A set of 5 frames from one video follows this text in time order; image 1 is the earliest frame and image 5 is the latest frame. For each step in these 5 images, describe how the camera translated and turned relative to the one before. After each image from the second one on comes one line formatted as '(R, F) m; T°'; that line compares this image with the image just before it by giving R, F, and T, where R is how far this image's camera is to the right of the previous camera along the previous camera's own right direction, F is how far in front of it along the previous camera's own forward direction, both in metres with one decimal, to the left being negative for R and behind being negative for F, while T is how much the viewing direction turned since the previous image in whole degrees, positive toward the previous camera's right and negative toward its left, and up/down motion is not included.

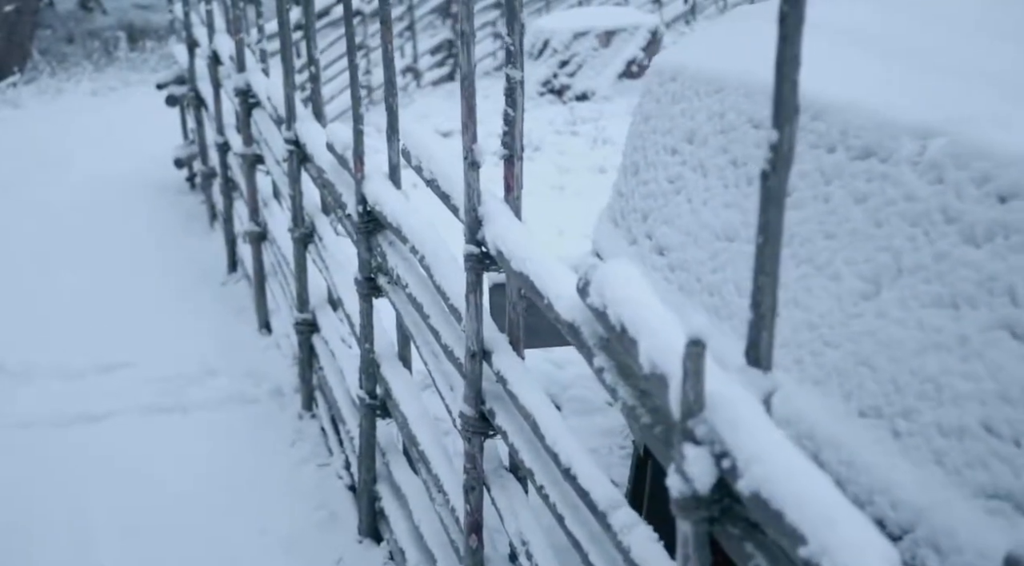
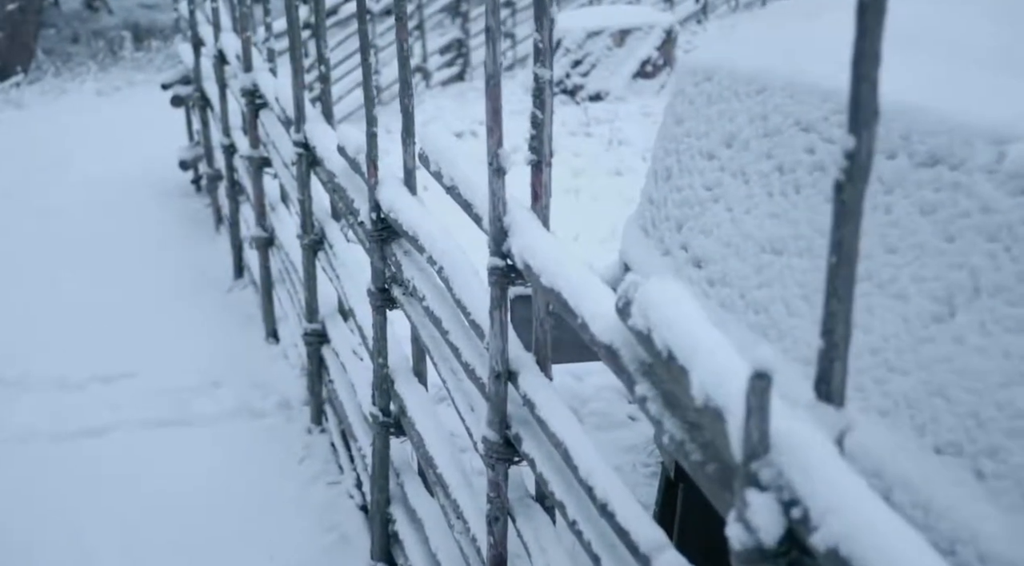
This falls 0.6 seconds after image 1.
(-0.1, +0.2) m; 0°
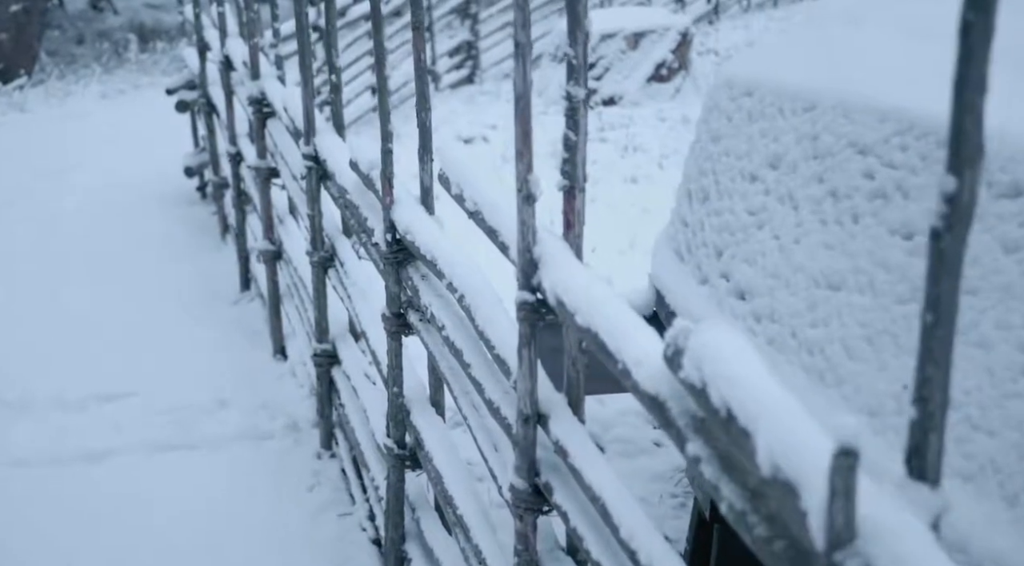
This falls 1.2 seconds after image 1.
(-0.1, +0.3) m; 0°
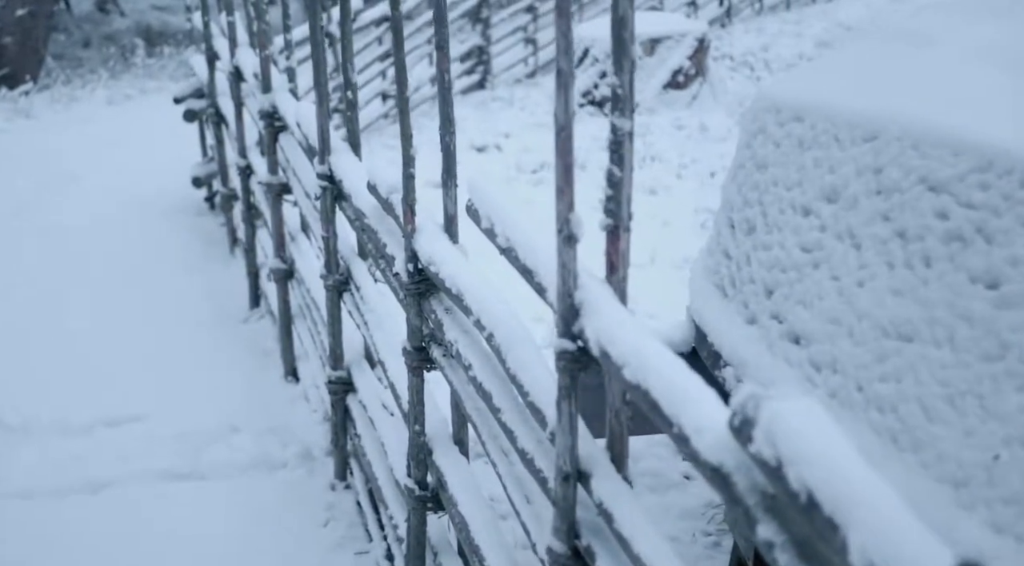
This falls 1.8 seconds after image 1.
(-0.1, +0.2) m; 0°
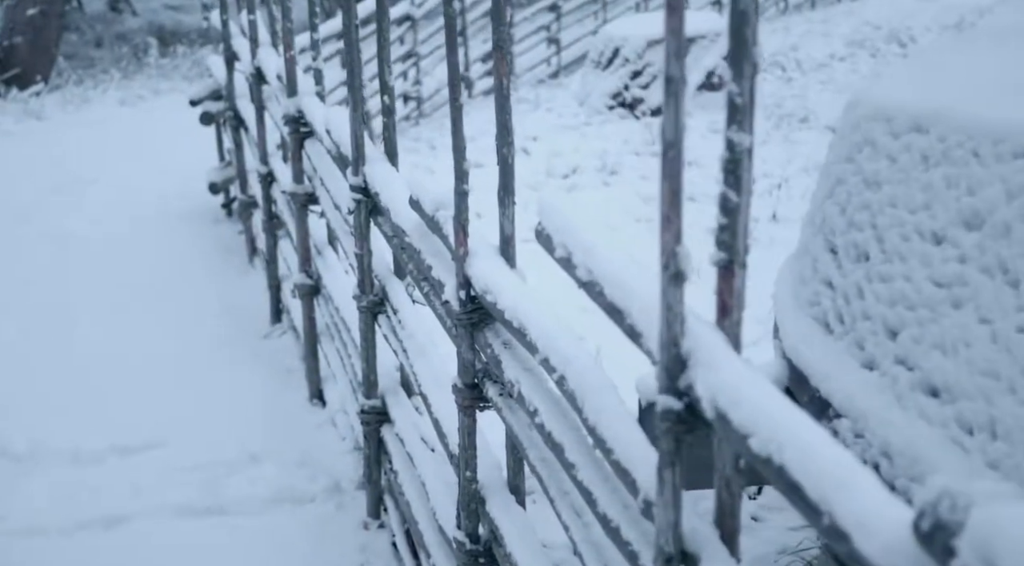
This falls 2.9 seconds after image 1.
(-0.2, +0.4) m; 0°
